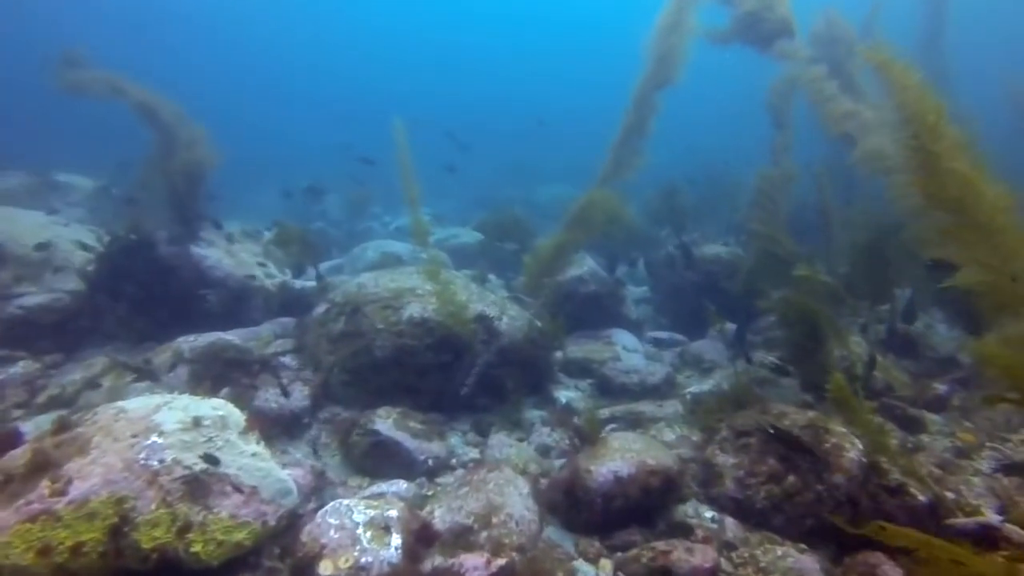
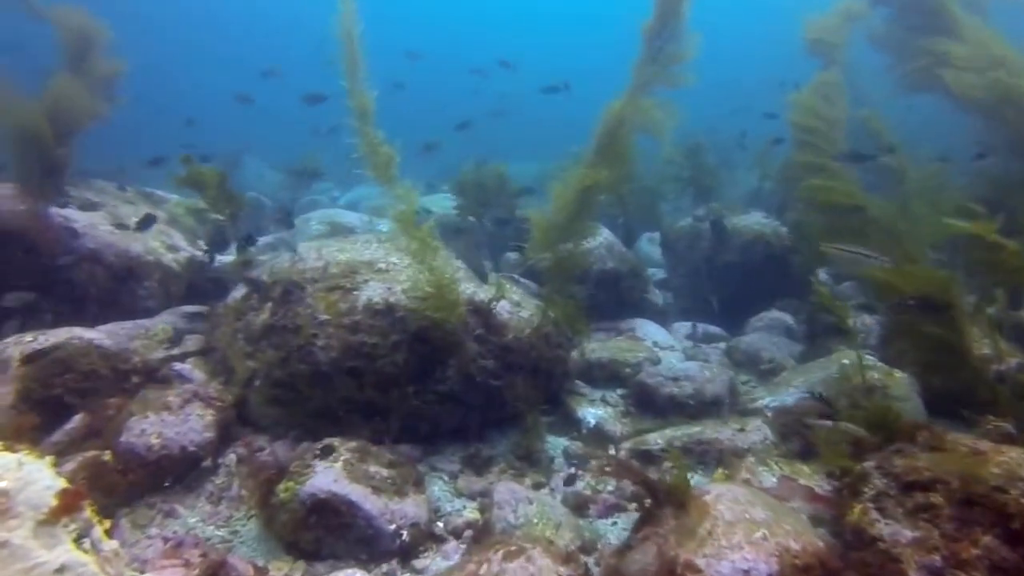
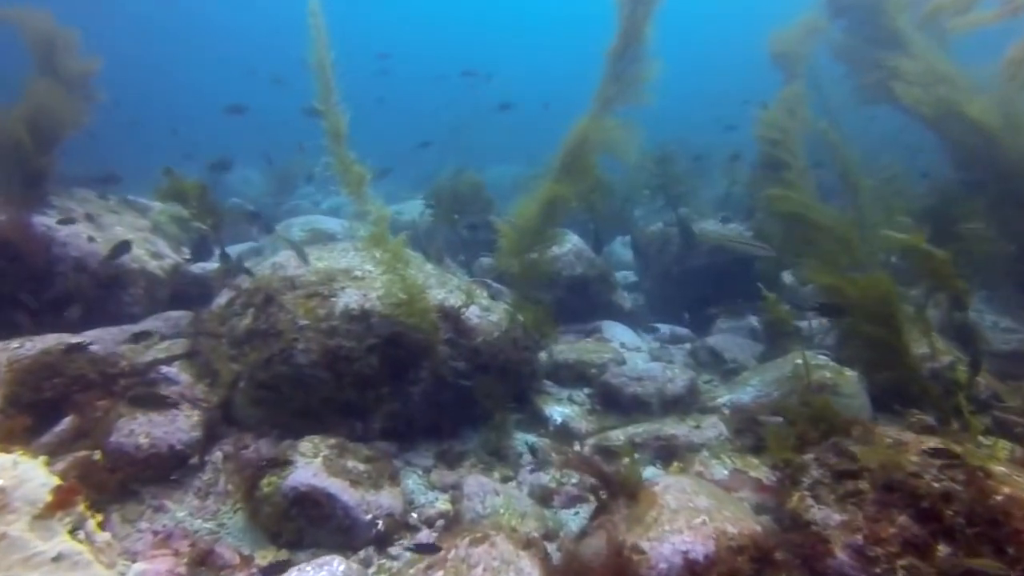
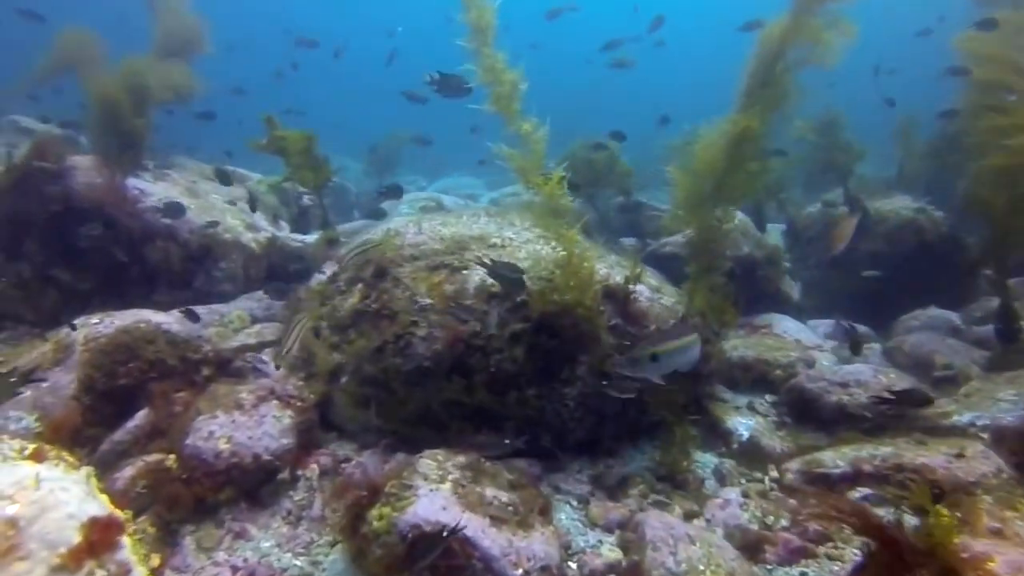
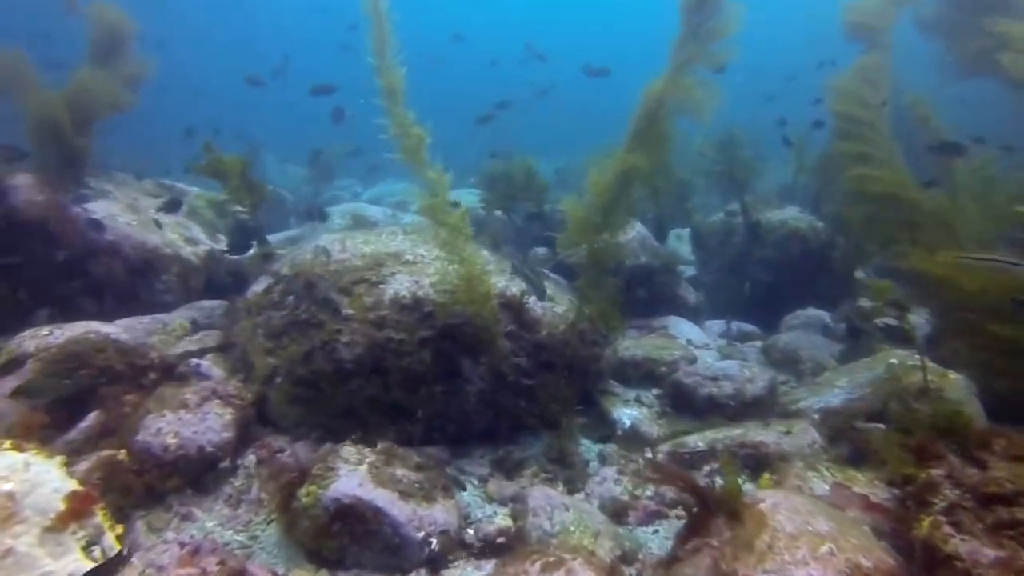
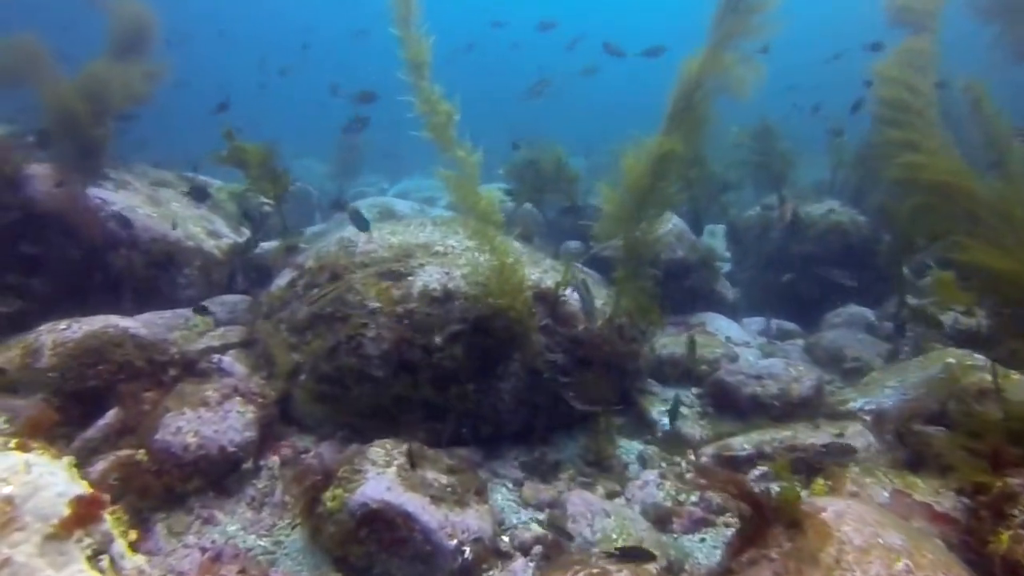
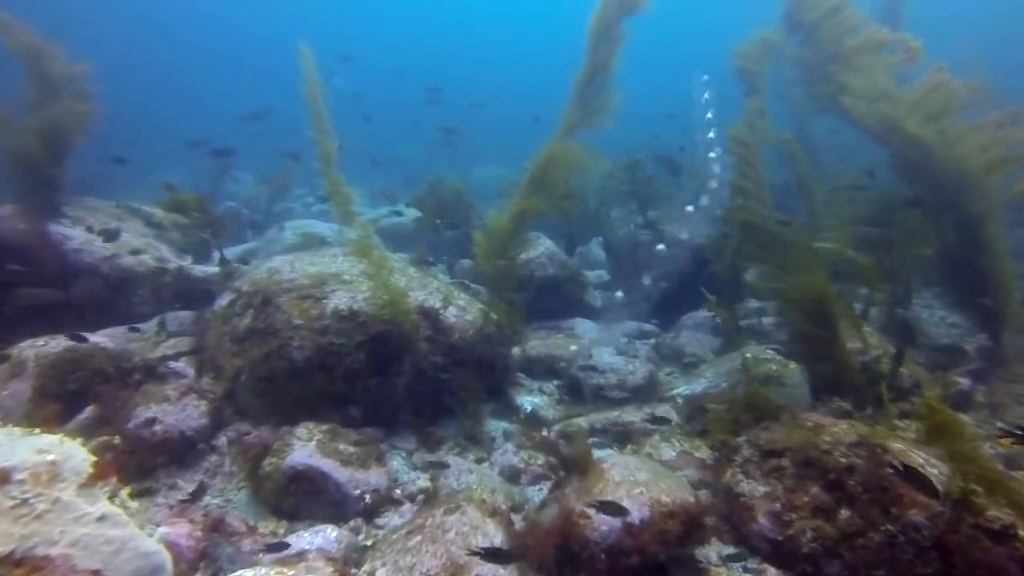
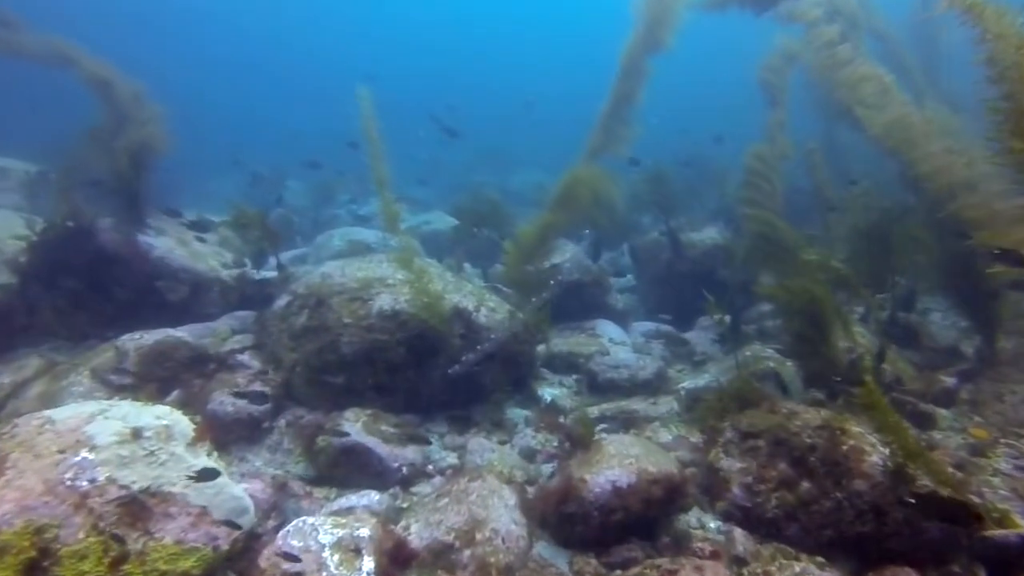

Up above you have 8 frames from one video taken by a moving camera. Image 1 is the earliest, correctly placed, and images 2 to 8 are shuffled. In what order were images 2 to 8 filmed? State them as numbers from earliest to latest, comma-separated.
8, 7, 3, 2, 5, 6, 4
